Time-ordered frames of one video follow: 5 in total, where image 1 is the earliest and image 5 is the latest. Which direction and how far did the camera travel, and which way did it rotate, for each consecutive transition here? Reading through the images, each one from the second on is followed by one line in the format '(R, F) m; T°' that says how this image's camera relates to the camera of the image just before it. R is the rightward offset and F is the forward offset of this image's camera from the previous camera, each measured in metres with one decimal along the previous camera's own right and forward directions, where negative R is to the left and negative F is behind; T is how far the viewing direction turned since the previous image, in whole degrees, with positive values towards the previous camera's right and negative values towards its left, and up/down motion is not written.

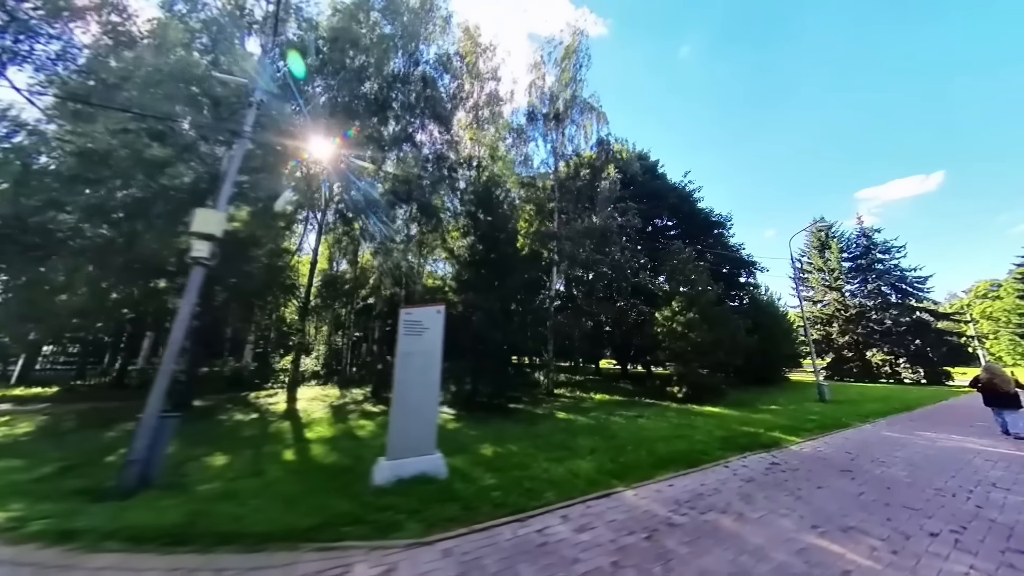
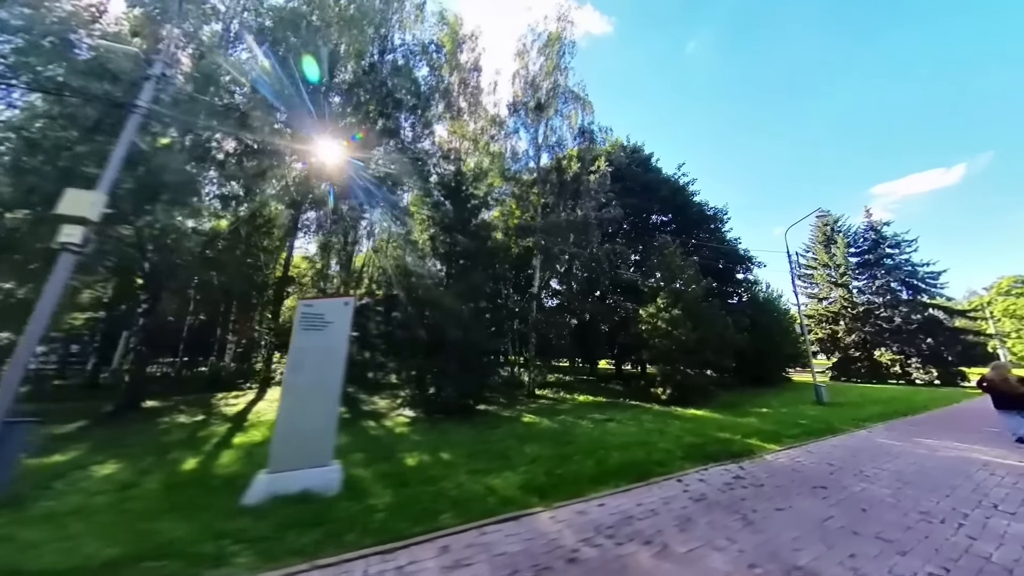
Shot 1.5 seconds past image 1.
(+1.2, +0.9) m; -1°
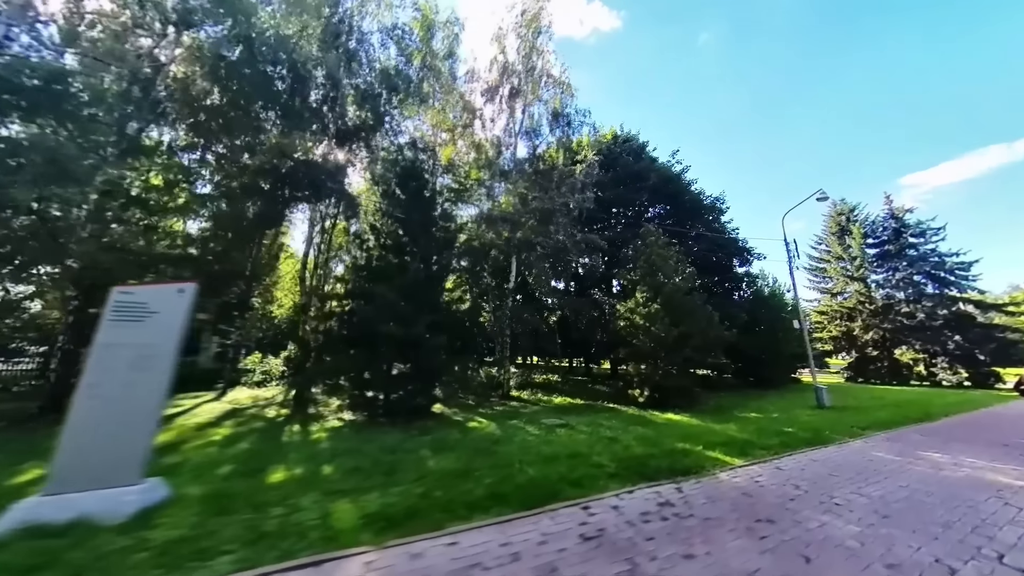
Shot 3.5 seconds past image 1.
(+1.6, +1.2) m; -3°
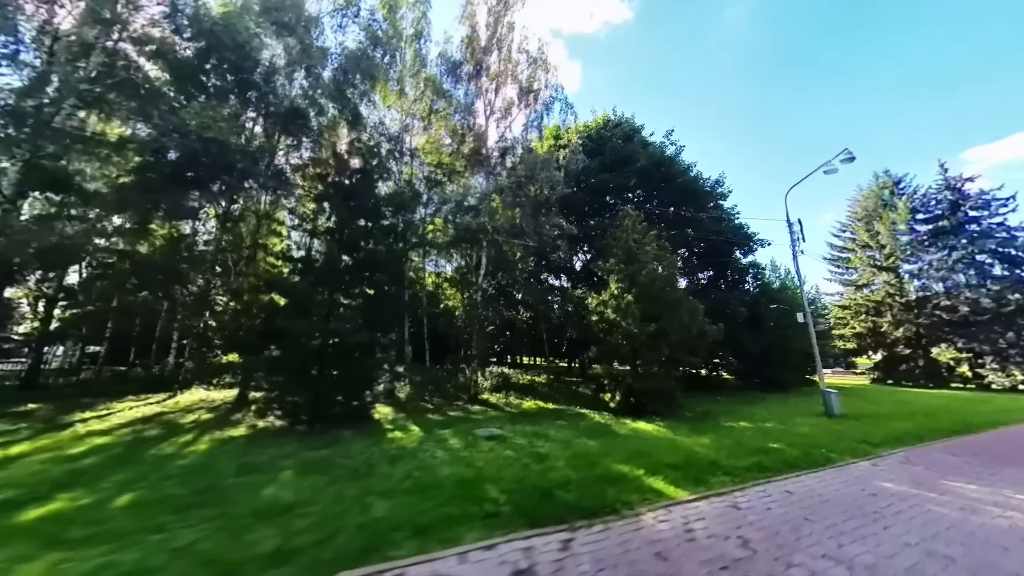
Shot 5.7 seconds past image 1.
(+1.6, +1.6) m; -3°
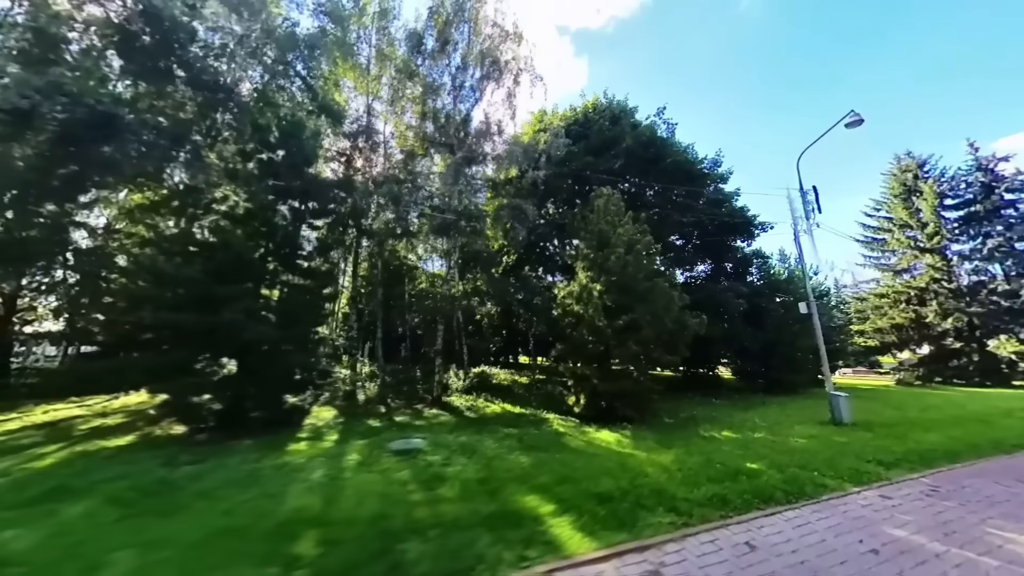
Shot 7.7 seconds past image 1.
(+1.3, +1.4) m; -2°
